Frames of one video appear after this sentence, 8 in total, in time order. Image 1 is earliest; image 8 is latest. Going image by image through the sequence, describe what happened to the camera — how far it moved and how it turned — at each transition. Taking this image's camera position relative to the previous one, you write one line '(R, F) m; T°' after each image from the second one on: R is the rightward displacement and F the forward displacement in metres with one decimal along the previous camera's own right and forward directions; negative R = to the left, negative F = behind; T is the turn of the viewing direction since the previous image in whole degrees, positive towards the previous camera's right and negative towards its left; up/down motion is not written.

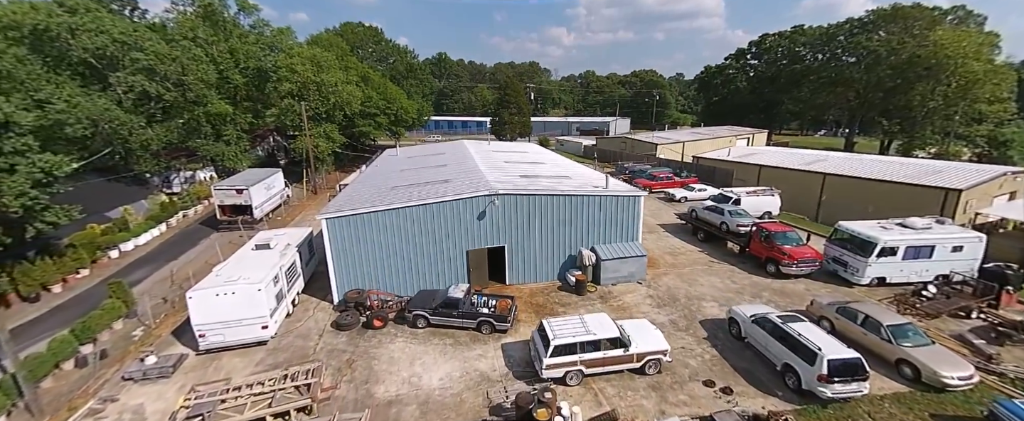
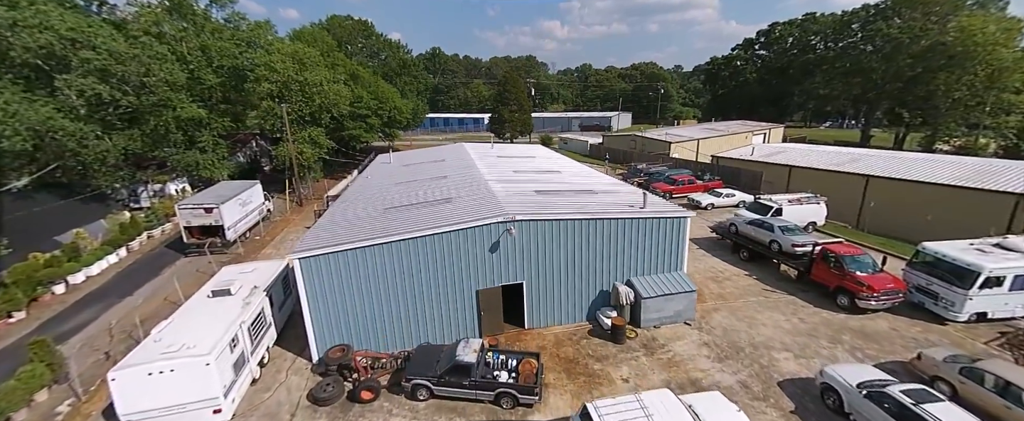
(-0.6, +2.5) m; 0°
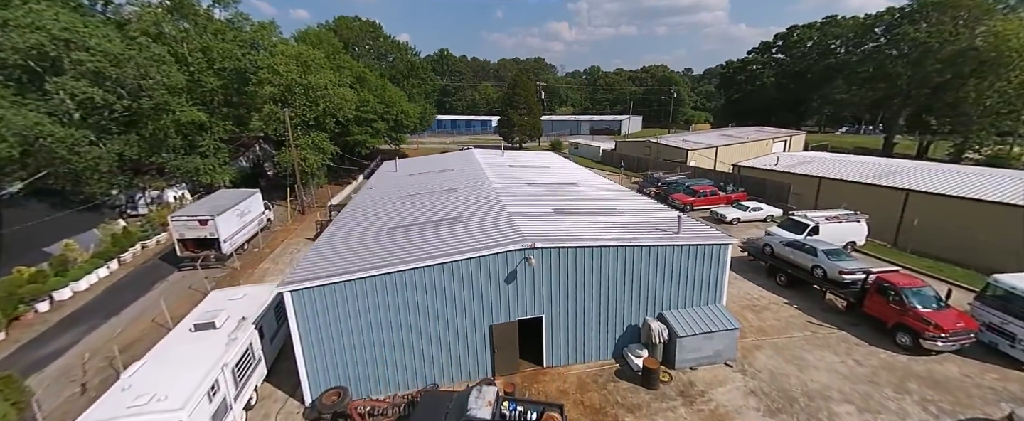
(-0.4, +1.2) m; -1°
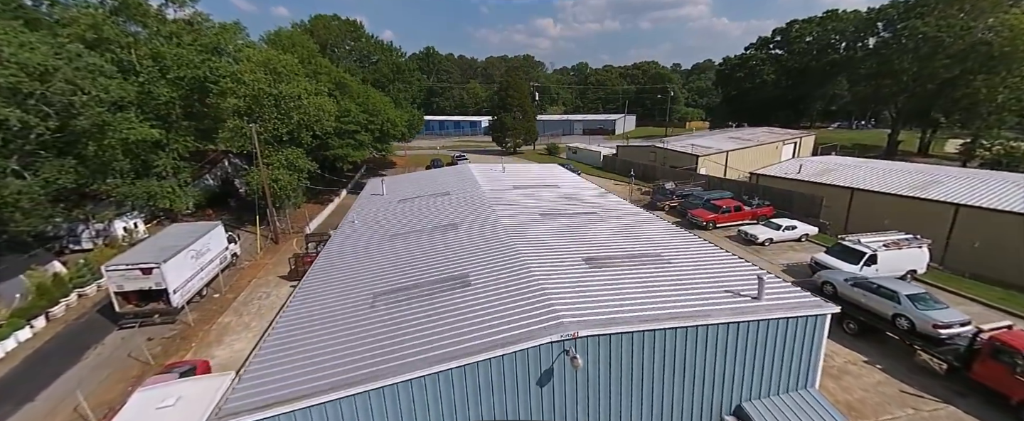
(-0.8, +2.5) m; +2°
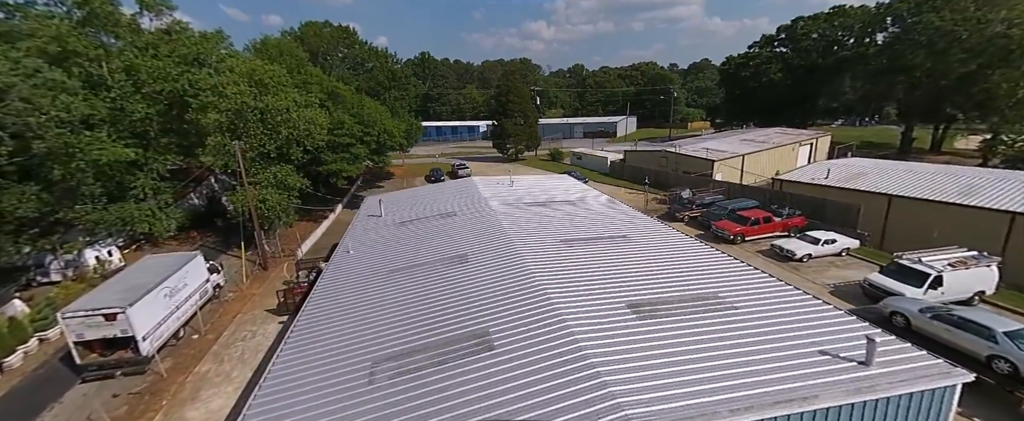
(-0.6, +1.7) m; 0°
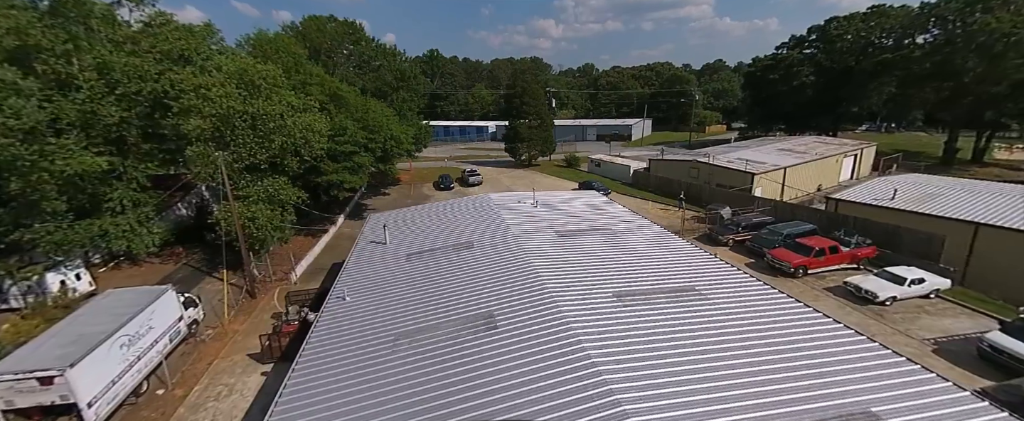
(-0.9, +2.5) m; -1°
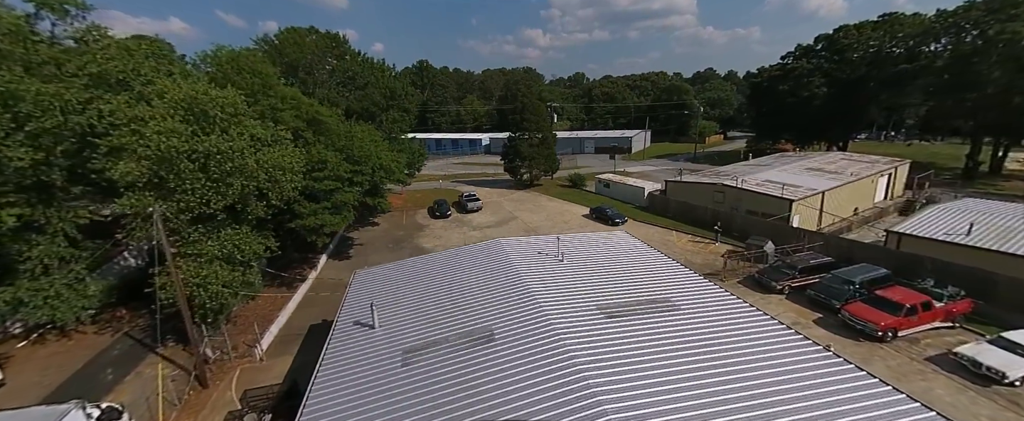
(-1.0, +3.2) m; +1°
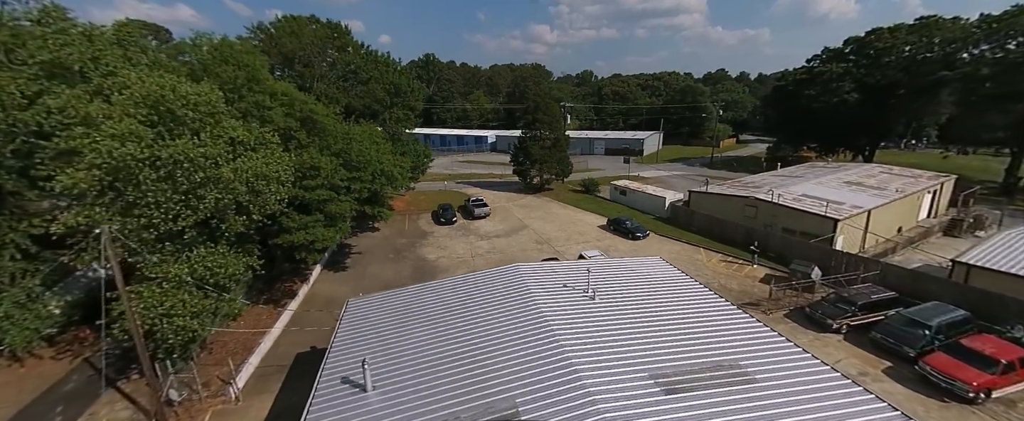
(-0.7, +2.1) m; 0°
